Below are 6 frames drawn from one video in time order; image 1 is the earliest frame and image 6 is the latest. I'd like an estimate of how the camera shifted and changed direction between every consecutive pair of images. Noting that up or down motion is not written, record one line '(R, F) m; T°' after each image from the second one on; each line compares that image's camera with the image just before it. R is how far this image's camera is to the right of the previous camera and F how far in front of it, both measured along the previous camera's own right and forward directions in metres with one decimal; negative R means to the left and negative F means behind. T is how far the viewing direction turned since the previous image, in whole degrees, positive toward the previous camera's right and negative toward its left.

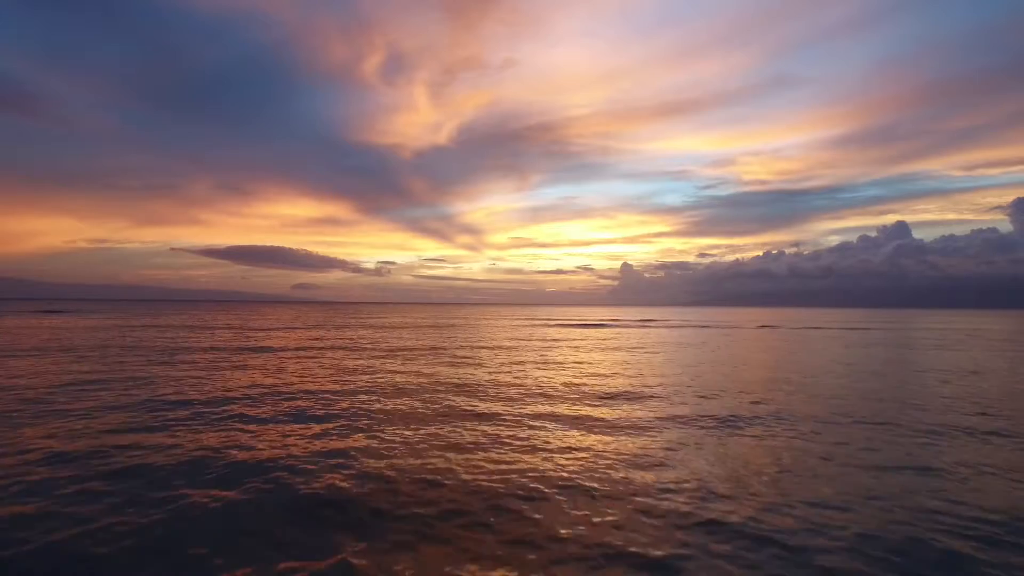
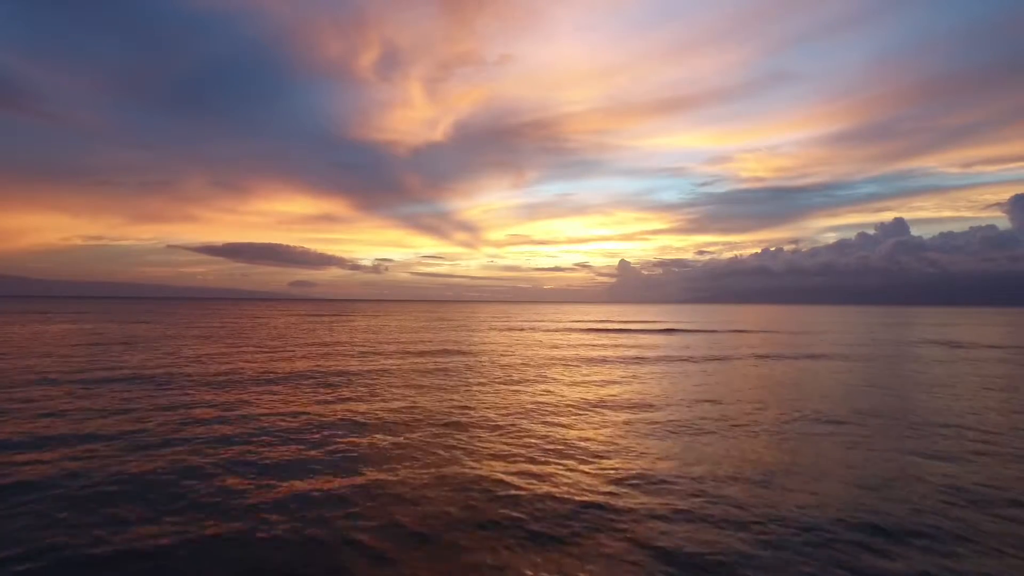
(-0.9, +6.7) m; 0°
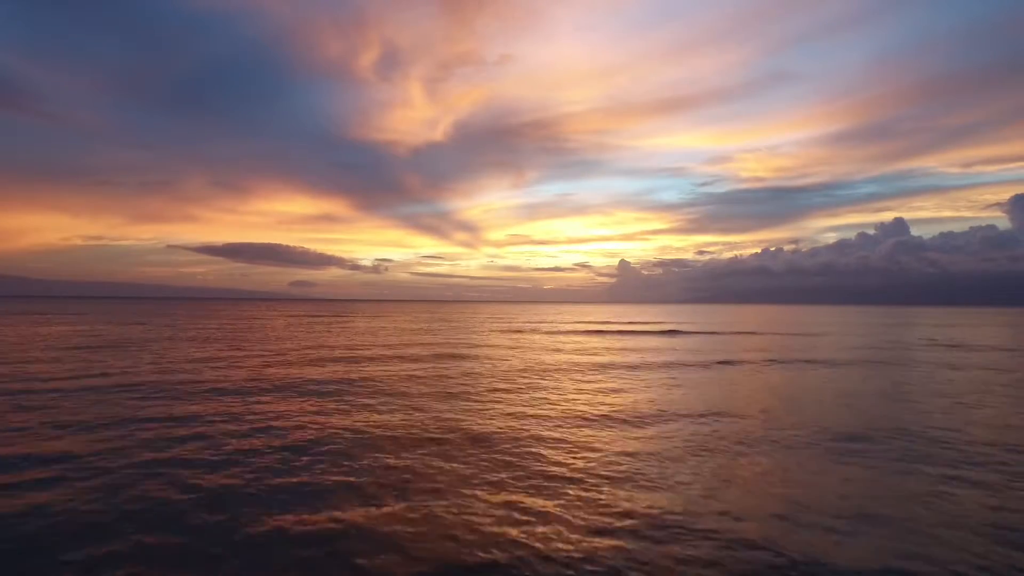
(+1.0, +1.3) m; 0°
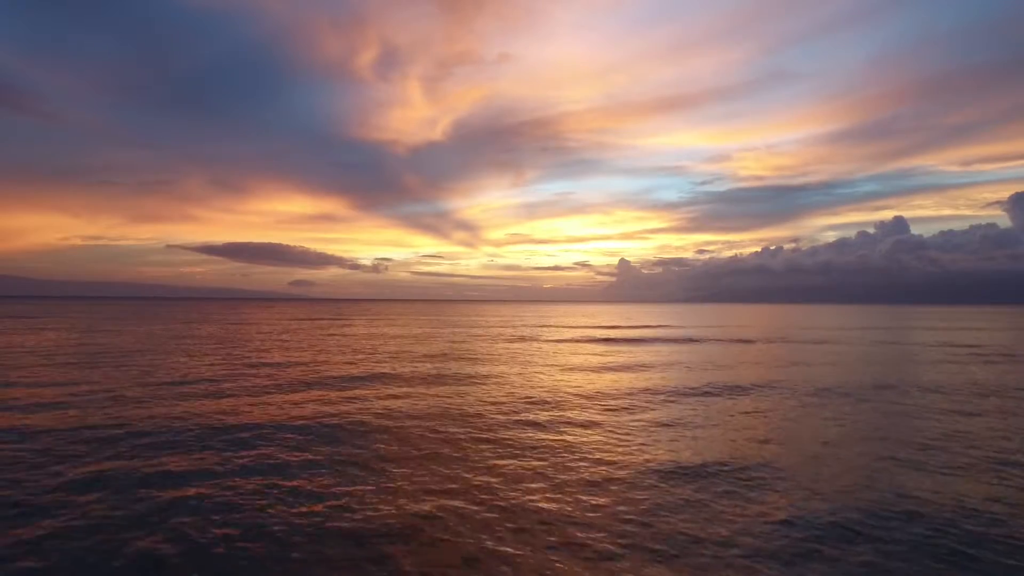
(-0.3, +2.1) m; 0°
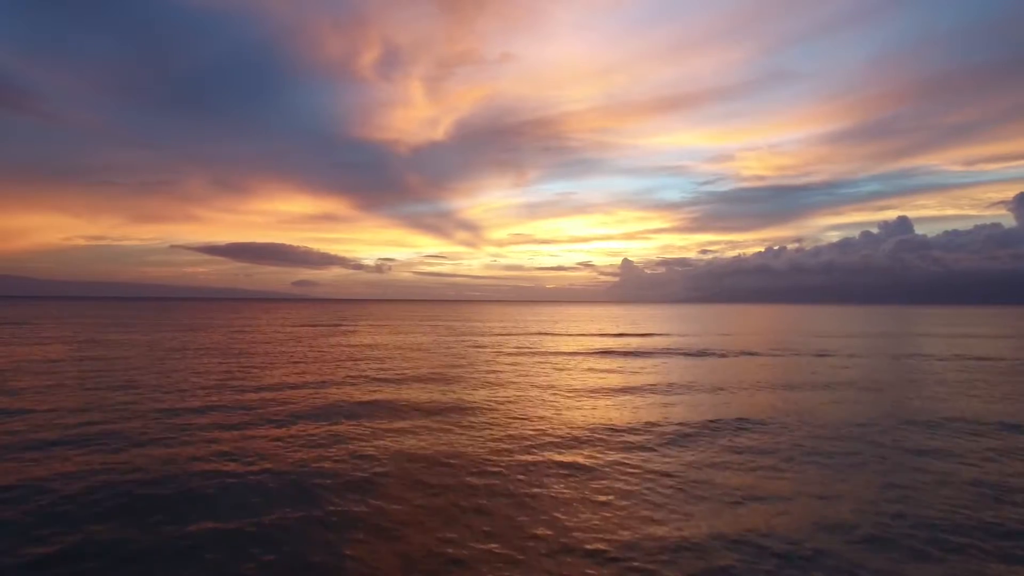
(-1.1, +1.9) m; 0°
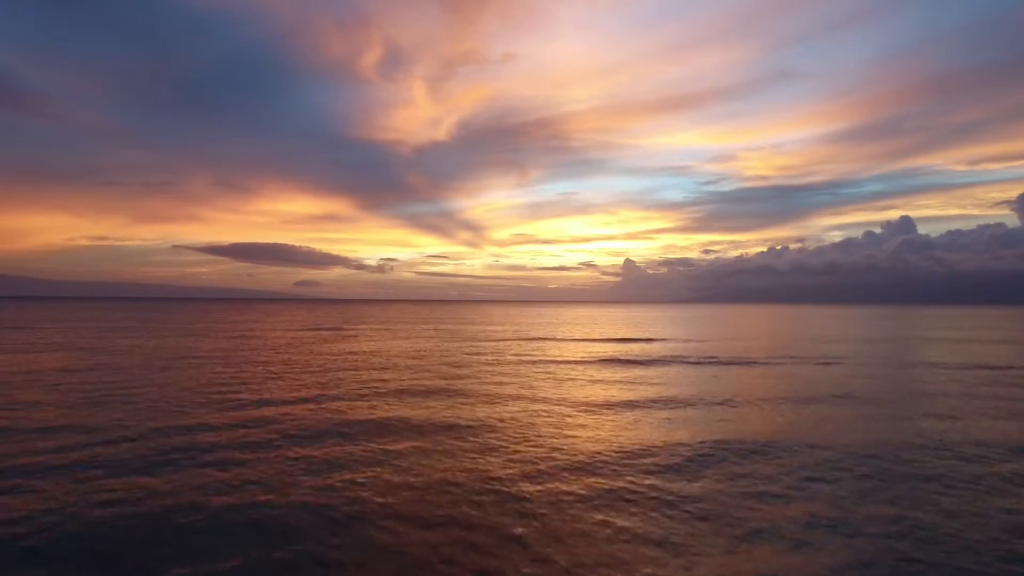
(+3.7, +3.2) m; 0°
